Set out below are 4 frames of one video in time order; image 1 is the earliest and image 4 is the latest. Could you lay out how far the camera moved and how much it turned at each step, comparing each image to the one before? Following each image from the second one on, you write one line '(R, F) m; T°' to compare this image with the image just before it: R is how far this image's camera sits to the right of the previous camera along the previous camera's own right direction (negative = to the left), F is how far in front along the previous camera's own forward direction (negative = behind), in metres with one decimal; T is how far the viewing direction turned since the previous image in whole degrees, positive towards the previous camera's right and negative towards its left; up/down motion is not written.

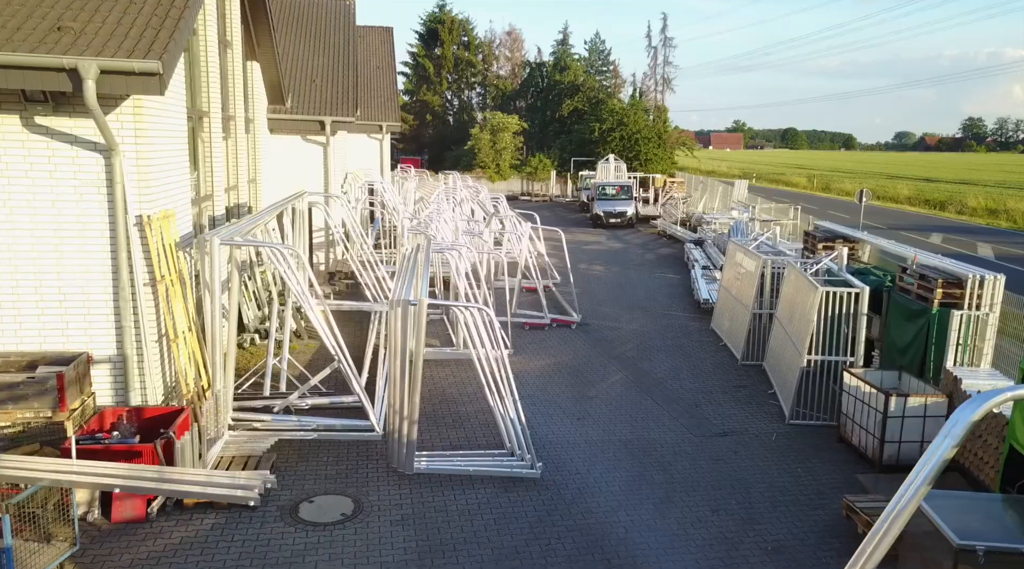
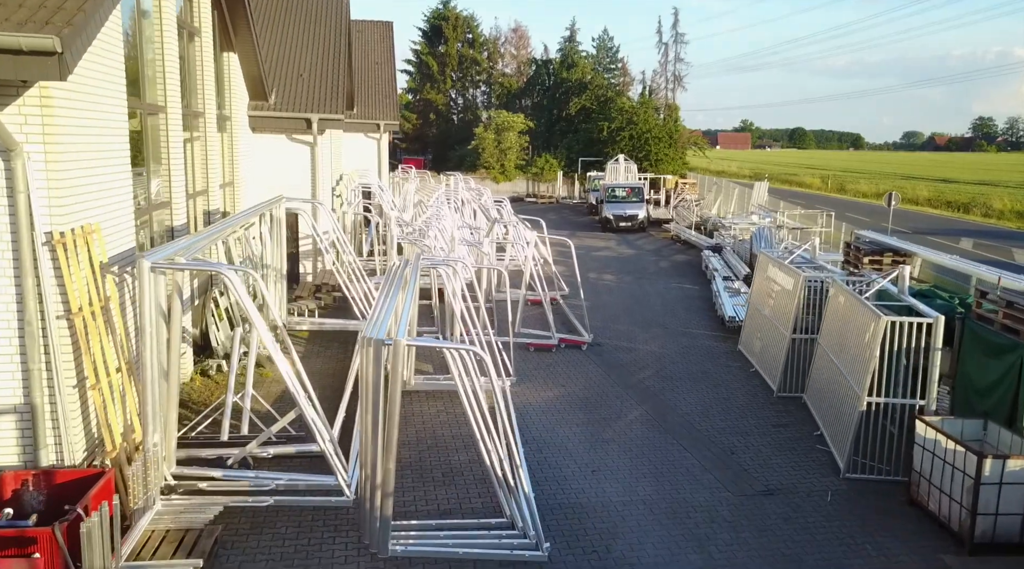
(0.0, +1.3) m; 0°
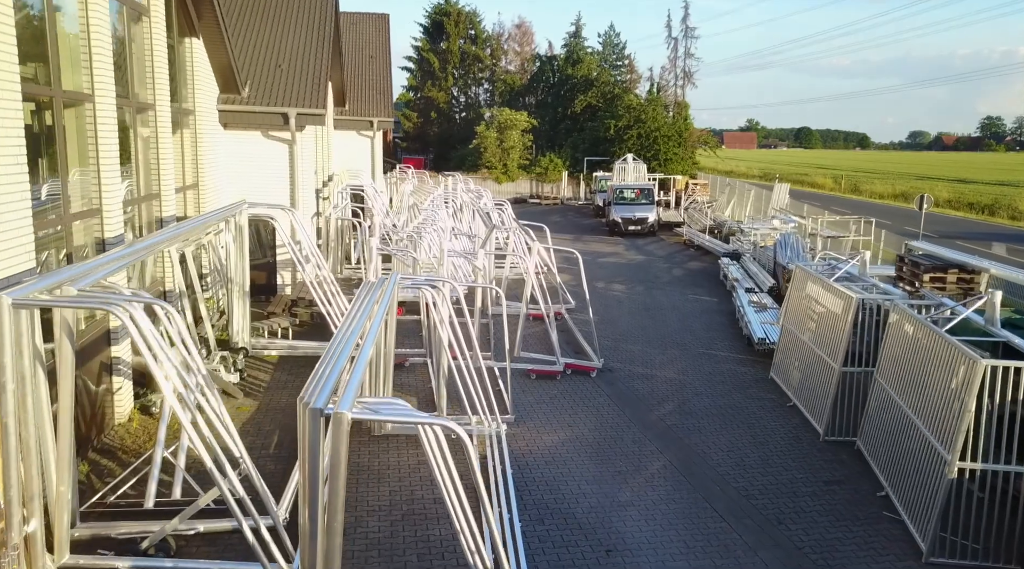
(+0.1, +1.5) m; 0°
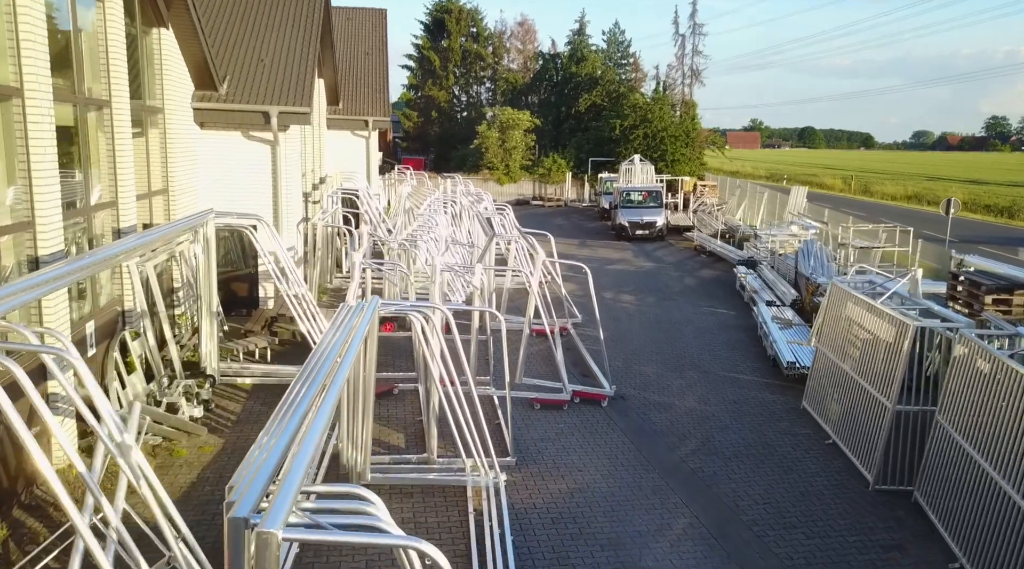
(0.0, +1.1) m; 0°
